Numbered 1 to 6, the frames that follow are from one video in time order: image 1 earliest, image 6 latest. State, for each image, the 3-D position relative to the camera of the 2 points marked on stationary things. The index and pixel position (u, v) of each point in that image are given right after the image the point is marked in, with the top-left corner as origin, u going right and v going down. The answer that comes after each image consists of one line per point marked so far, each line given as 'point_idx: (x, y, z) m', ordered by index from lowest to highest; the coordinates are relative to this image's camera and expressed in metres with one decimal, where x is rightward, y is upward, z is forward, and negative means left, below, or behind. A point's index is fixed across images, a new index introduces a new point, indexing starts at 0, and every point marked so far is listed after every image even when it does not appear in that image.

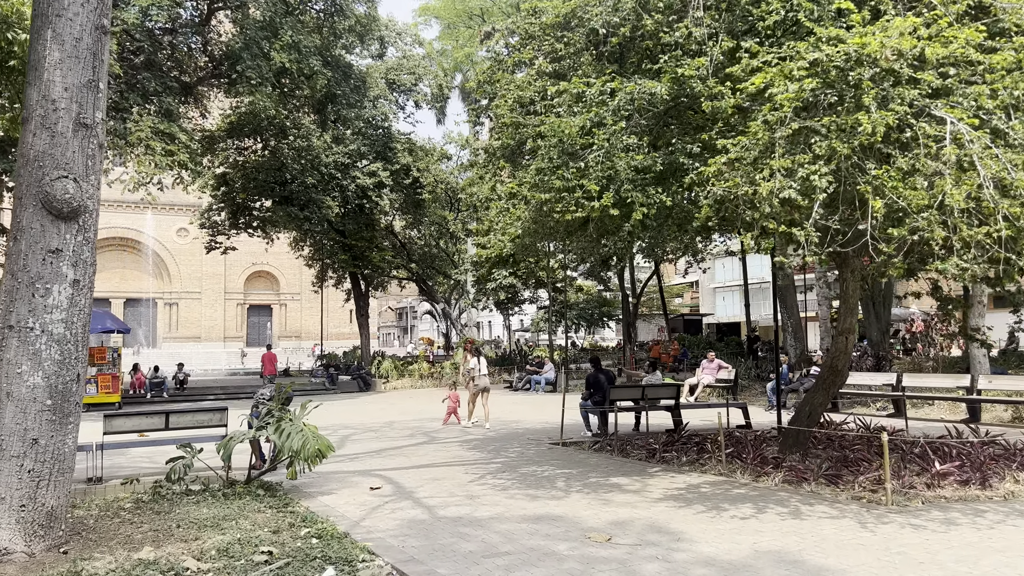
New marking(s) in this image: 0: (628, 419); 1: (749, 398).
0: (+1.8, -2.0, +12.5) m
1: (+5.0, -2.3, +17.1) m
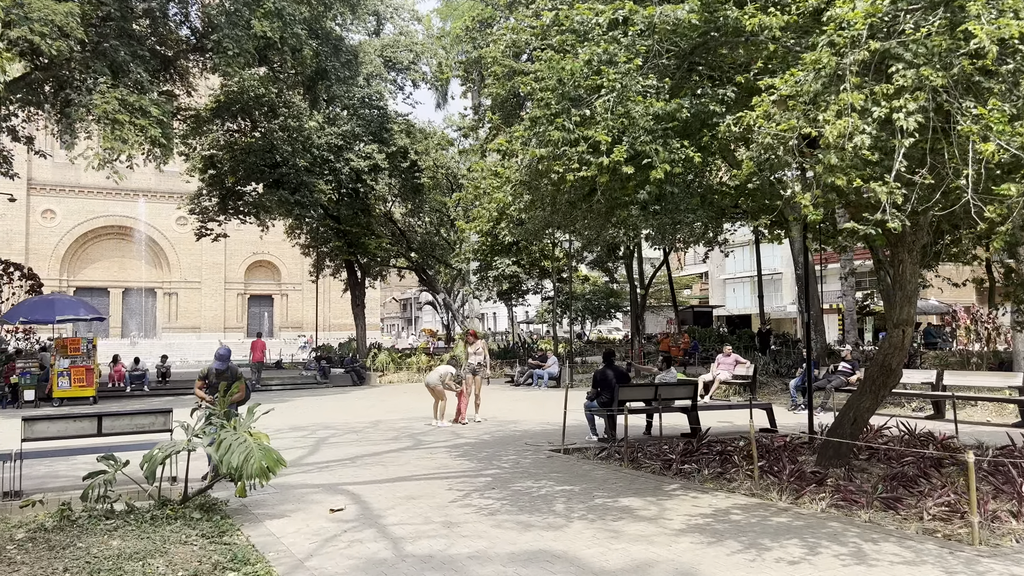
0: (+1.8, -1.9, +11.2) m
1: (+5.0, -2.1, +15.8) m
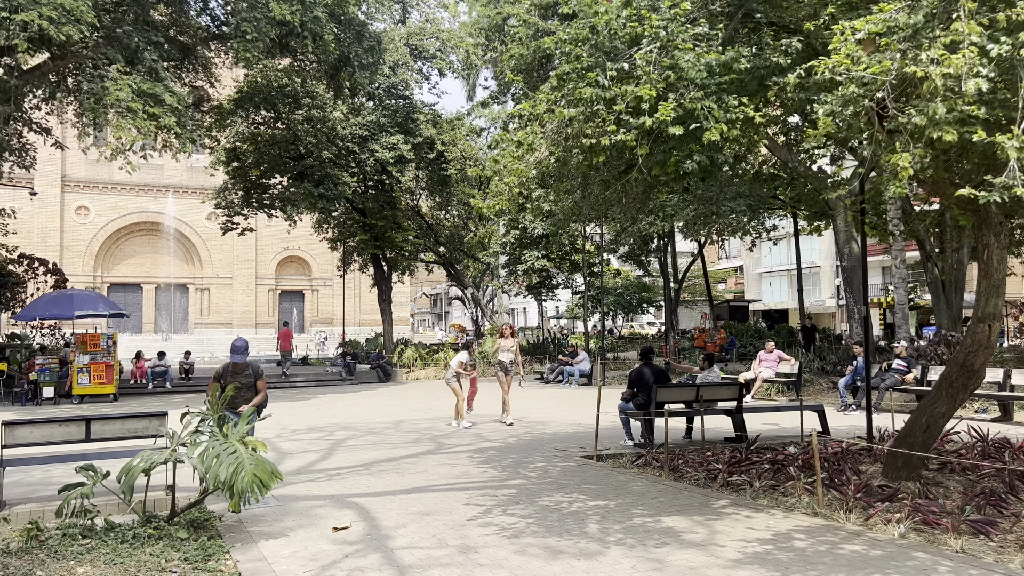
0: (+2.1, -1.8, +10.4) m
1: (+5.6, -2.0, +14.8) m
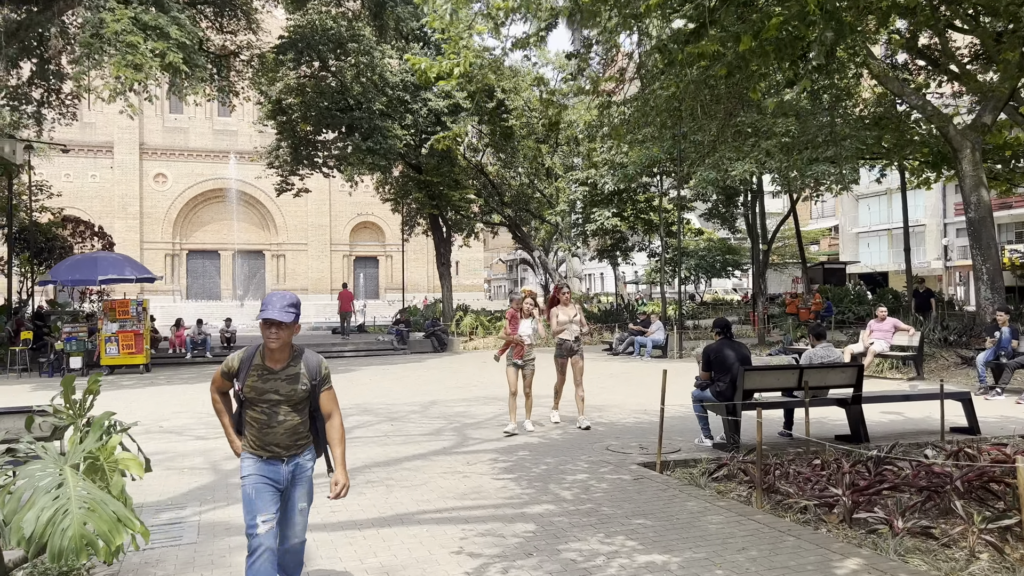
0: (+2.6, -1.3, +8.1) m
1: (+6.4, -1.3, +12.1) m
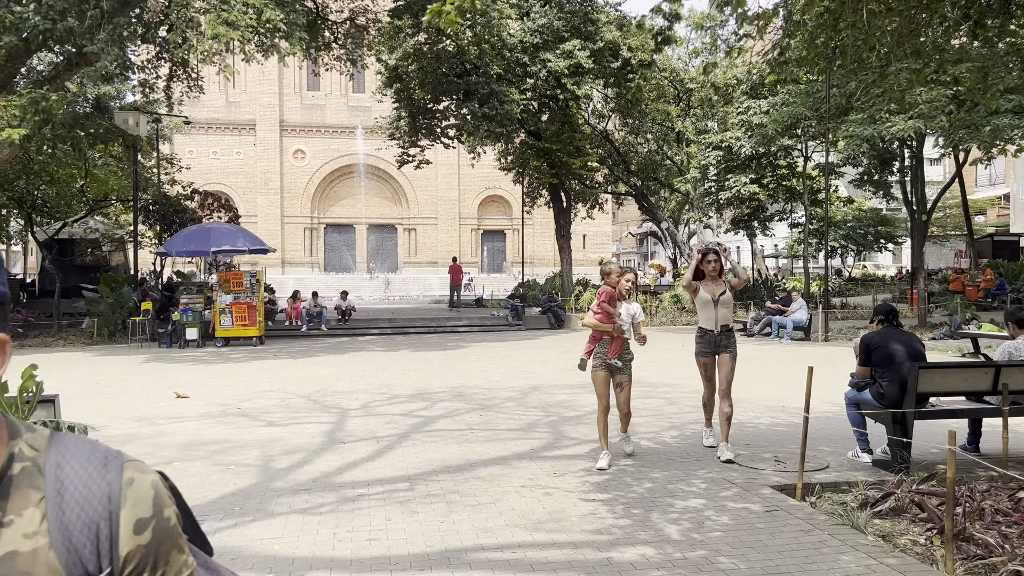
0: (+3.4, -1.0, +6.4) m
1: (+7.9, -1.0, +9.7) m
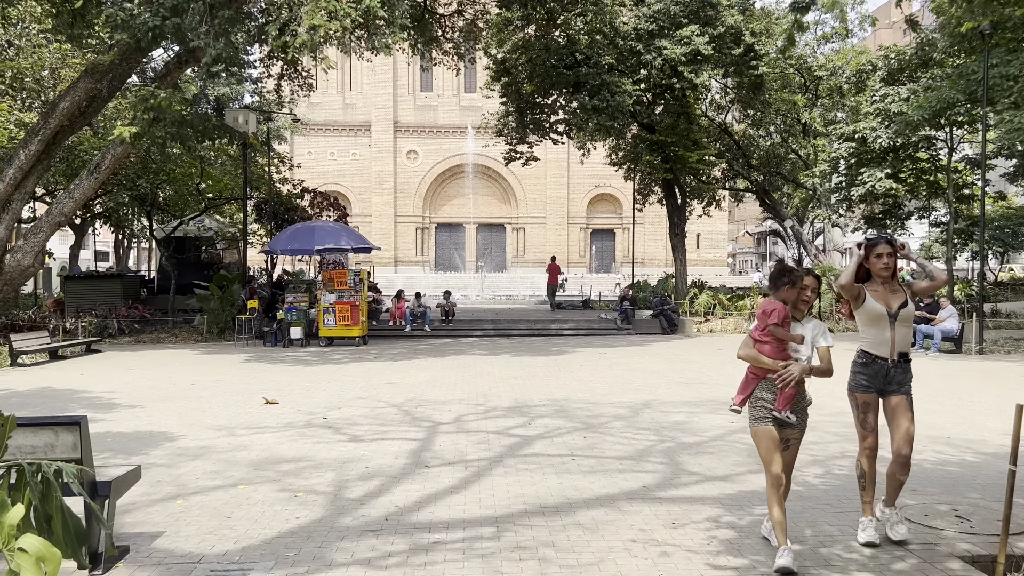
0: (+4.1, -1.1, +4.9) m
1: (+9.0, -1.1, +7.7) m
